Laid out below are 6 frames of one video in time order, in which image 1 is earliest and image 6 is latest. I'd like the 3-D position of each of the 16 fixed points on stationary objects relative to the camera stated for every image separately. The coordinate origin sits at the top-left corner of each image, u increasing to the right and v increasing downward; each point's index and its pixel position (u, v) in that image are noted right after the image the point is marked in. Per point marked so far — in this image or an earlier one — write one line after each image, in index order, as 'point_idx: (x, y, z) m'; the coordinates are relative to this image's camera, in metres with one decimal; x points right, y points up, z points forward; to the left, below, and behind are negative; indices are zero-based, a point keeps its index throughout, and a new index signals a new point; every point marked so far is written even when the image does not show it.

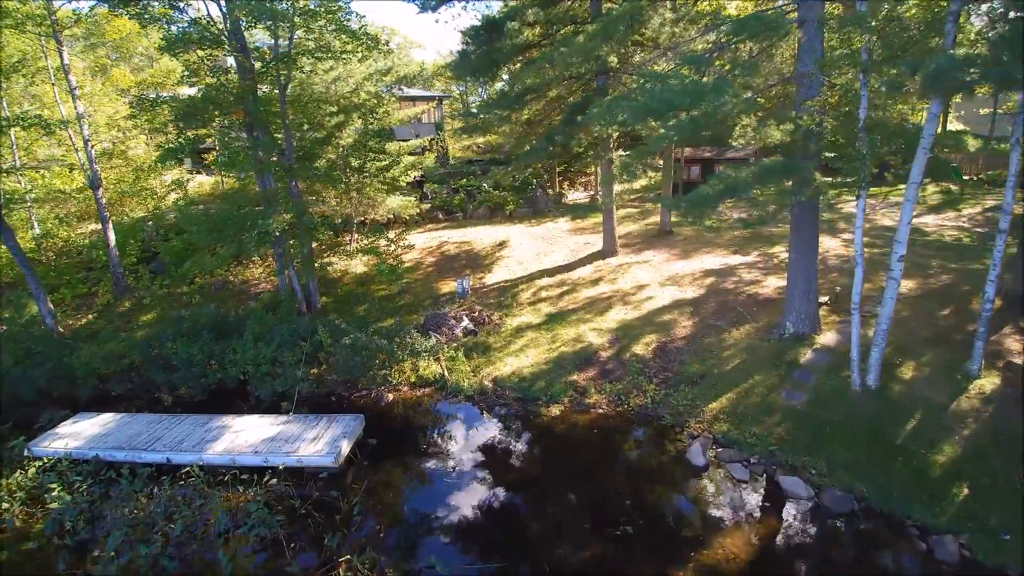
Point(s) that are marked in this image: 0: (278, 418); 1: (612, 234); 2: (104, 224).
0: (-2.9, -1.6, +6.8) m
1: (+2.1, +1.2, +11.8) m
2: (-8.4, +1.3, +11.5) m
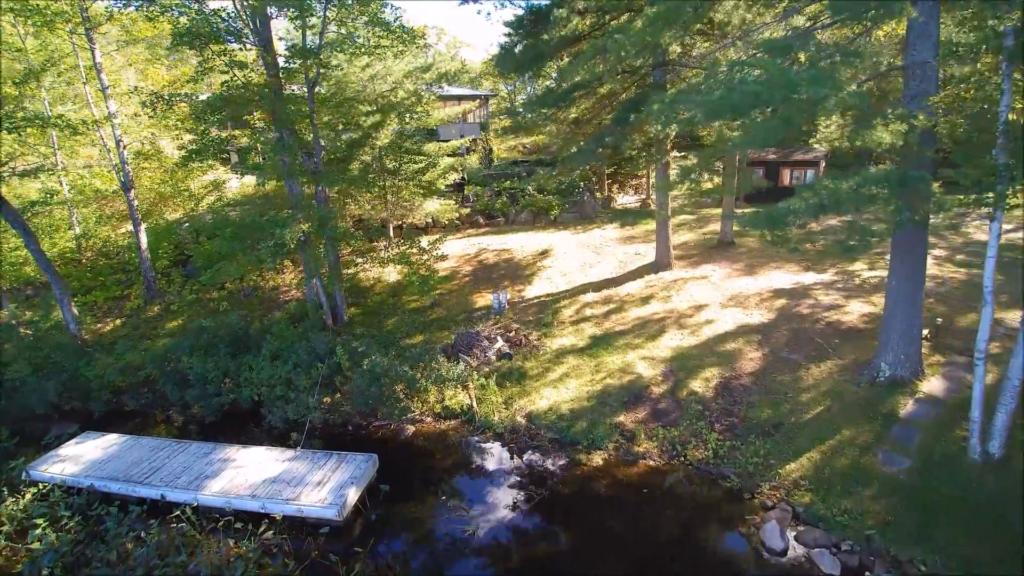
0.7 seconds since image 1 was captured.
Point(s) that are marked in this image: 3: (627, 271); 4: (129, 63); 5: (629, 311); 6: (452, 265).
0: (-2.5, -1.8, +6.0) m
1: (+3.0, +0.8, +10.7) m
2: (-7.6, +1.2, +11.2) m
3: (+2.3, +0.3, +11.1) m
4: (-7.9, +4.6, +11.4) m
5: (+2.0, -0.4, +9.2) m
6: (-1.3, +0.5, +12.1) m
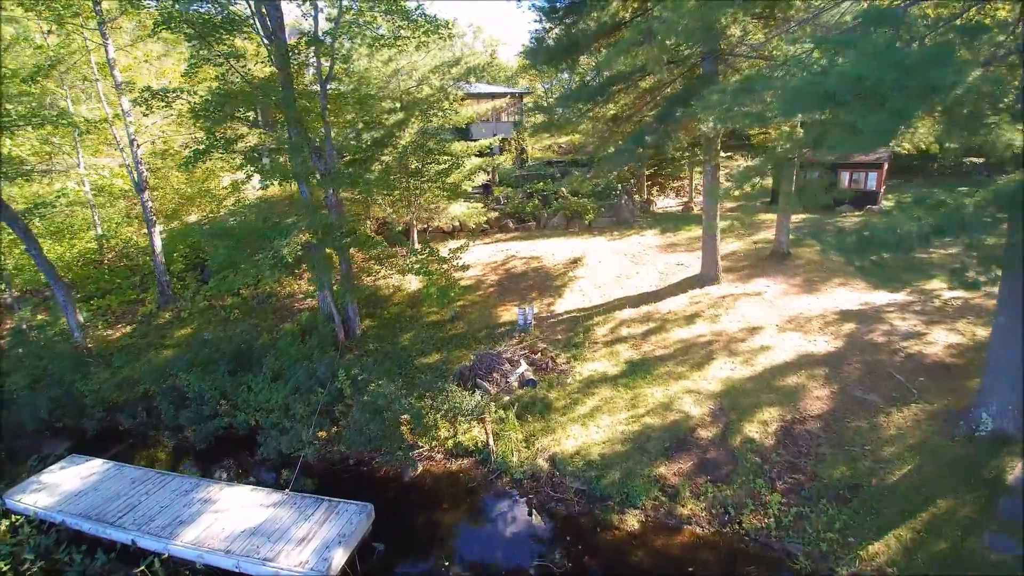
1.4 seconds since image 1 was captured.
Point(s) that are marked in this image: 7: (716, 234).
0: (-2.3, -2.0, +5.3) m
1: (+3.5, +0.5, +9.6) m
2: (-7.0, +1.1, +10.8) m
3: (+2.8, +0.1, +10.0) m
4: (-7.2, +4.5, +10.9) m
5: (+2.4, -0.6, +8.2) m
6: (-0.7, +0.3, +11.2) m
7: (+3.5, +0.9, +9.4) m
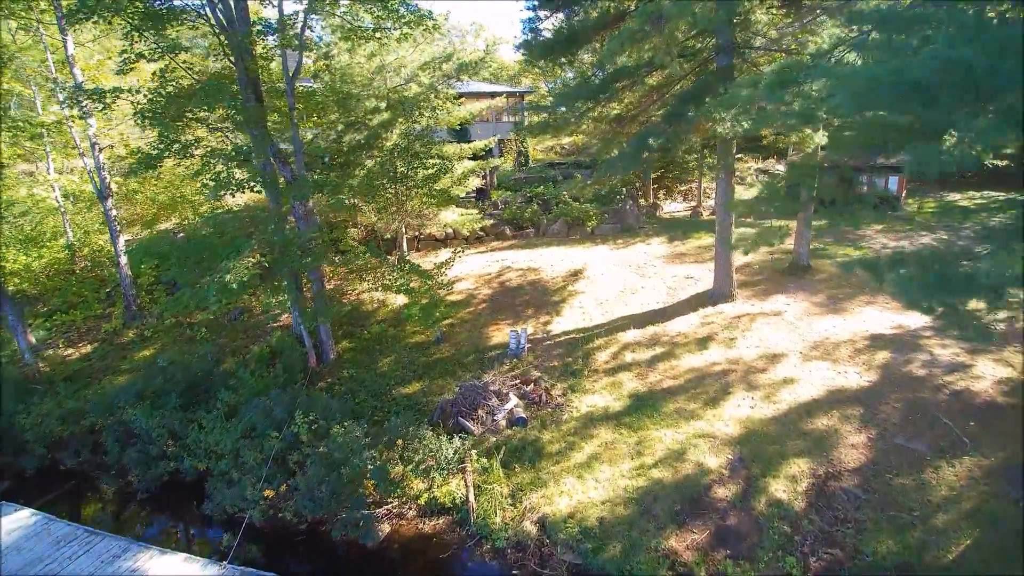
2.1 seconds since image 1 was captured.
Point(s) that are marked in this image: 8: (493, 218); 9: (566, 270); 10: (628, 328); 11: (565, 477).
0: (-2.5, -2.3, +4.5) m
1: (+3.4, +0.3, +8.7) m
2: (-7.1, +0.9, +10.0) m
3: (+2.7, -0.2, +9.1) m
4: (-7.3, +4.3, +10.1) m
5: (+2.2, -0.9, +7.3) m
6: (-0.8, 0.0, +10.4) m
7: (+3.4, +0.6, +8.5) m
8: (-0.5, +1.7, +13.9) m
9: (+1.0, +0.3, +10.7) m
10: (+1.7, -0.6, +8.3) m
11: (+0.5, -1.8, +5.3) m
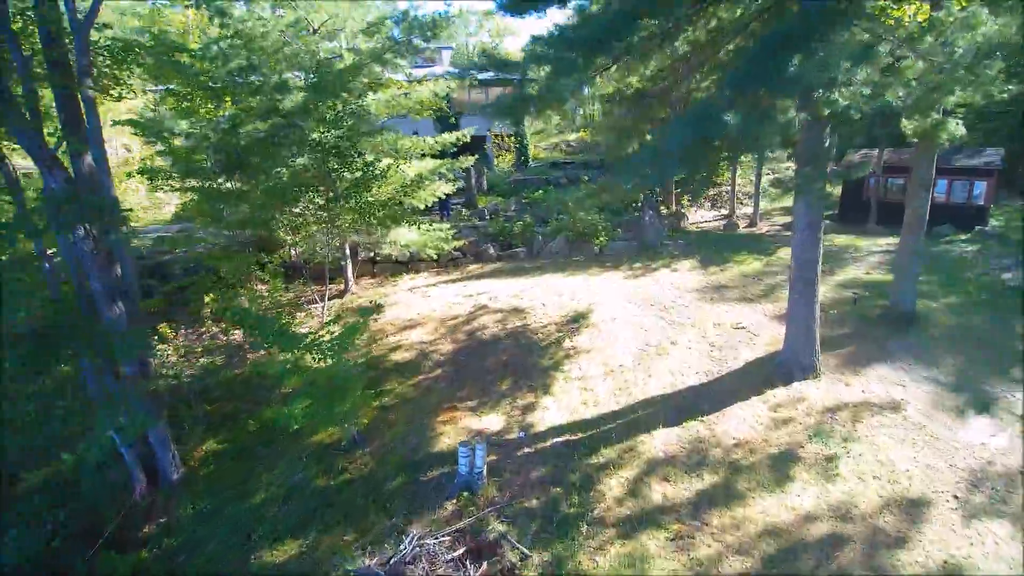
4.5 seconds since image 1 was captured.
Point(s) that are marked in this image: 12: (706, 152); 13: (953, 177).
0: (-2.9, -3.0, +1.5) m
1: (+3.0, -0.5, +5.6) m
2: (-7.5, +0.2, +7.1) m
3: (+2.3, -0.9, +6.0) m
4: (-7.7, +3.6, +7.3) m
5: (+1.8, -1.6, +4.3) m
6: (-1.1, -0.6, +7.4) m
7: (+3.0, -0.1, +5.5) m
8: (-0.7, +1.1, +10.9) m
9: (+0.7, -0.3, +7.7) m
10: (+1.3, -1.3, +5.3) m
11: (0.0, -2.5, +2.3) m
12: (+1.5, +1.0, +4.3) m
13: (+10.3, +2.6, +13.0) m
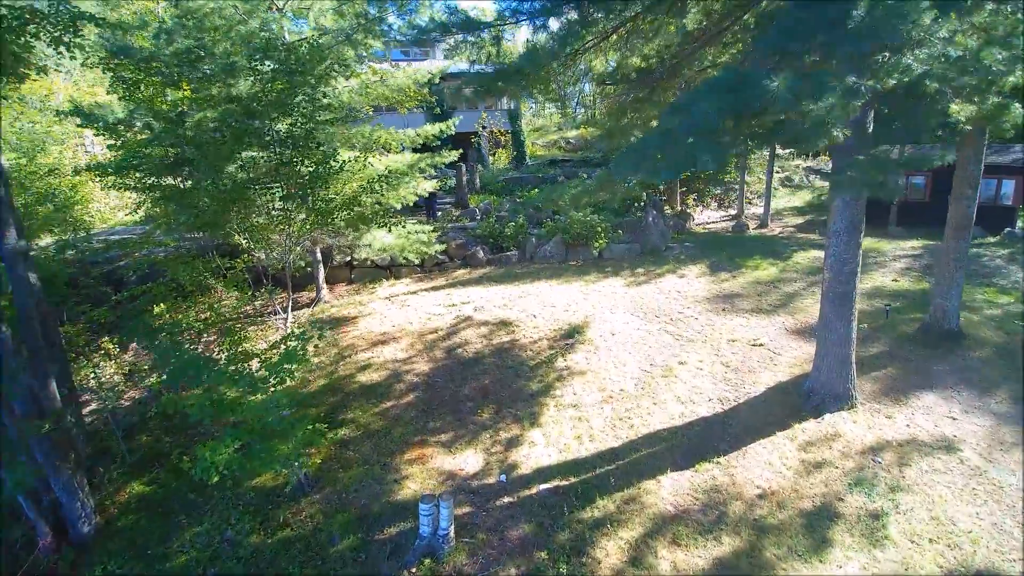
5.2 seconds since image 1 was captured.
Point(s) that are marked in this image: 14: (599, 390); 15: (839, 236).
0: (-3.1, -3.1, +0.7) m
1: (+2.8, -0.6, +4.7) m
2: (-7.6, +0.1, +6.3) m
3: (+2.2, -1.0, +5.2) m
4: (-7.8, +3.5, +6.4) m
5: (+1.6, -1.8, +3.4) m
6: (-1.3, -0.8, +6.5) m
7: (+2.8, -0.2, +4.6) m
8: (-0.9, +1.0, +10.0) m
9: (+0.5, -0.5, +6.8) m
10: (+1.2, -1.4, +4.4) m
11: (-0.1, -2.6, +1.4) m
12: (+1.3, +0.9, +3.5) m
13: (+10.2, +2.5, +12.1) m
14: (+0.9, -1.0, +5.5) m
15: (+2.6, +0.4, +4.4) m
